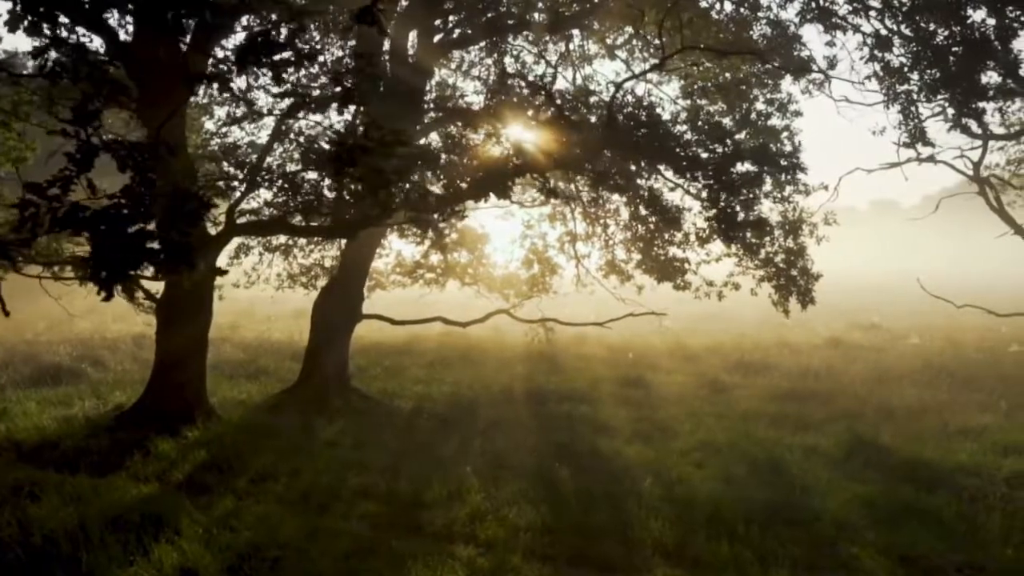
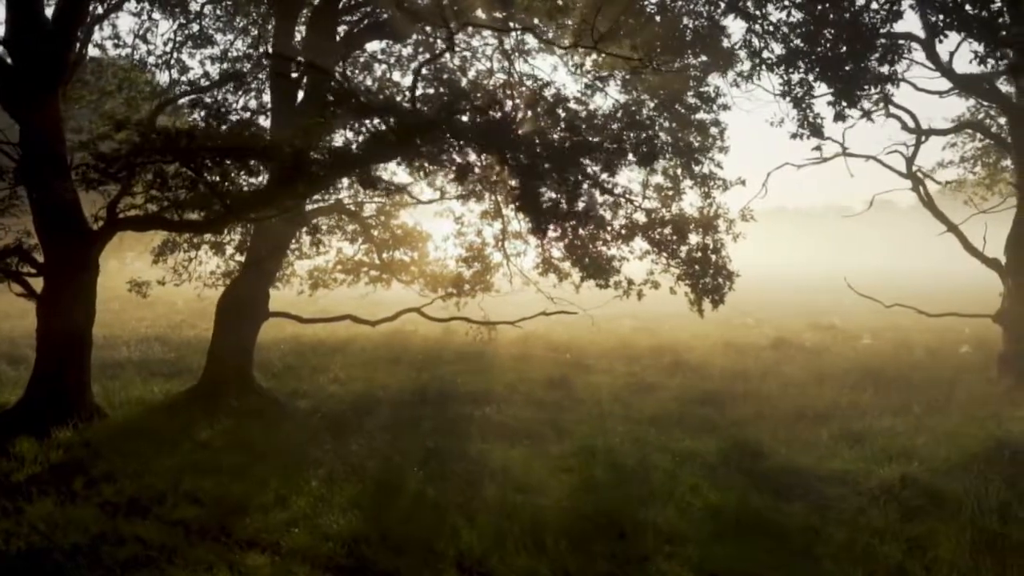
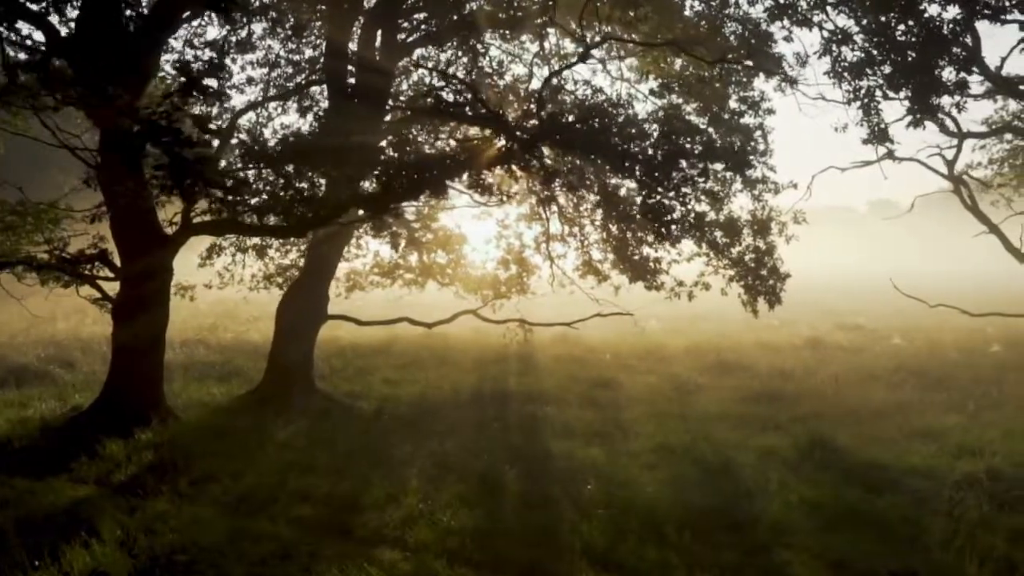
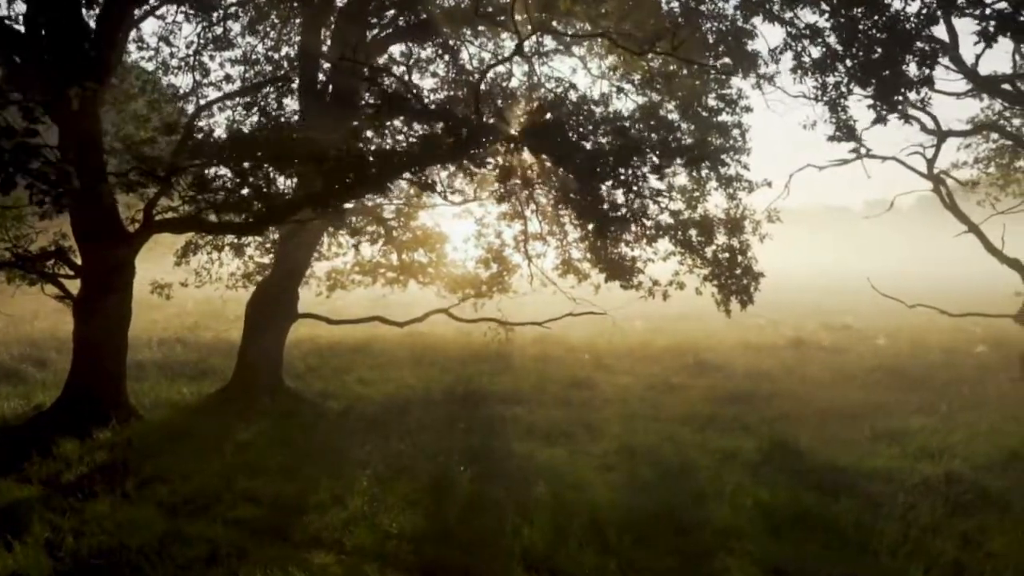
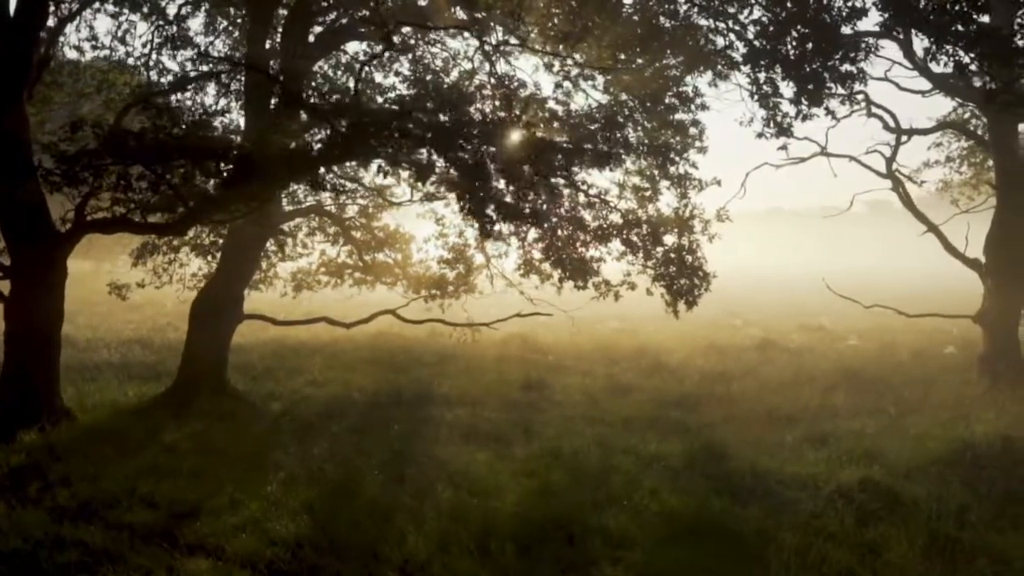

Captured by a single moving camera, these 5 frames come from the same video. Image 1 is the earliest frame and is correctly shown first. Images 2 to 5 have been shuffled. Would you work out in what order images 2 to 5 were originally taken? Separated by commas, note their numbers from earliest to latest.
3, 4, 2, 5
